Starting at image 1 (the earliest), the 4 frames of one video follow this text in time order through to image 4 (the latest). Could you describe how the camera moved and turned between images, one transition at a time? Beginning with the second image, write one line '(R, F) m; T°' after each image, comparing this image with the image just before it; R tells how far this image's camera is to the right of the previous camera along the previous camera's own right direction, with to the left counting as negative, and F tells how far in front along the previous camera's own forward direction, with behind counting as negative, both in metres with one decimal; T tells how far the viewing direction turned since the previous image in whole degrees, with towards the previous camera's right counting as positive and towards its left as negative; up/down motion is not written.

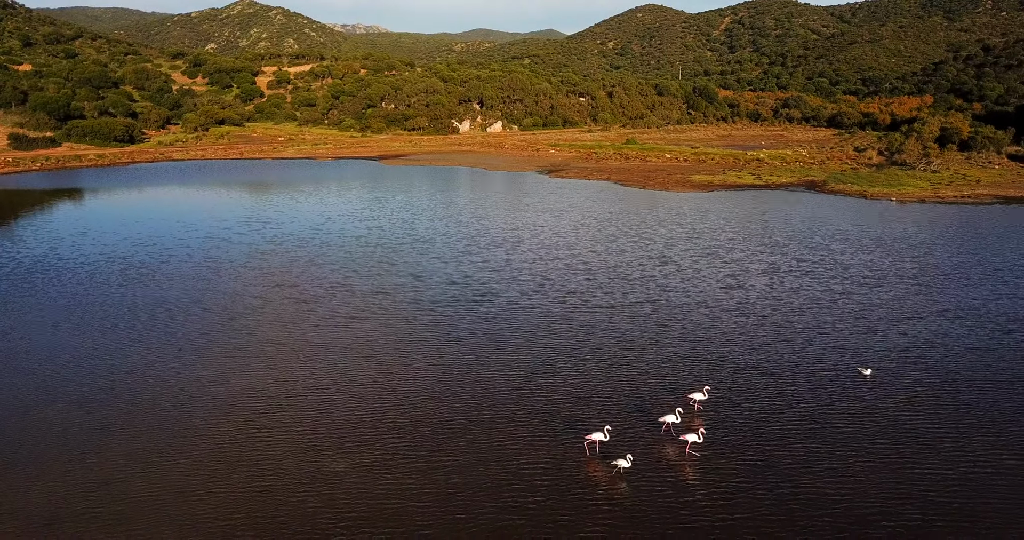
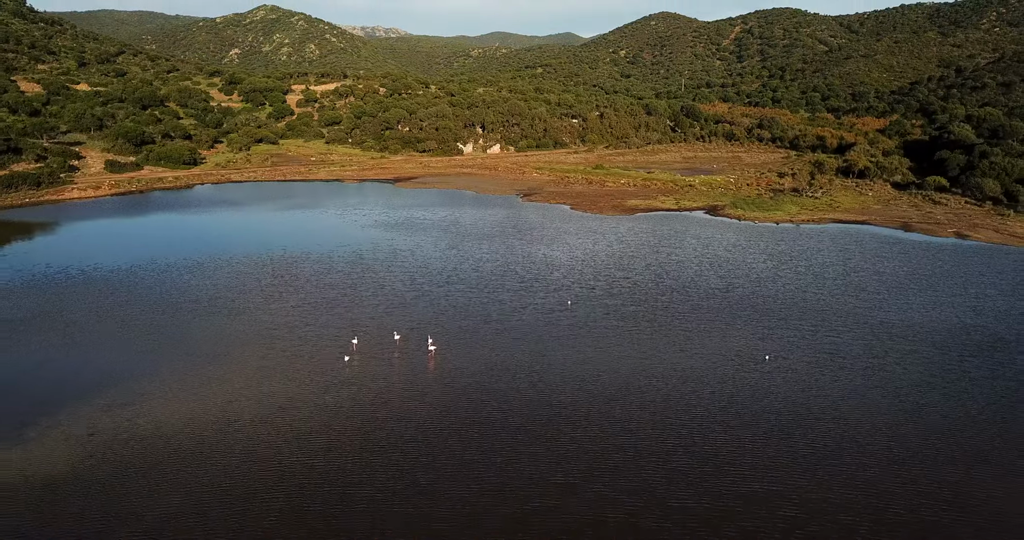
(+2.3, -12.1) m; -1°
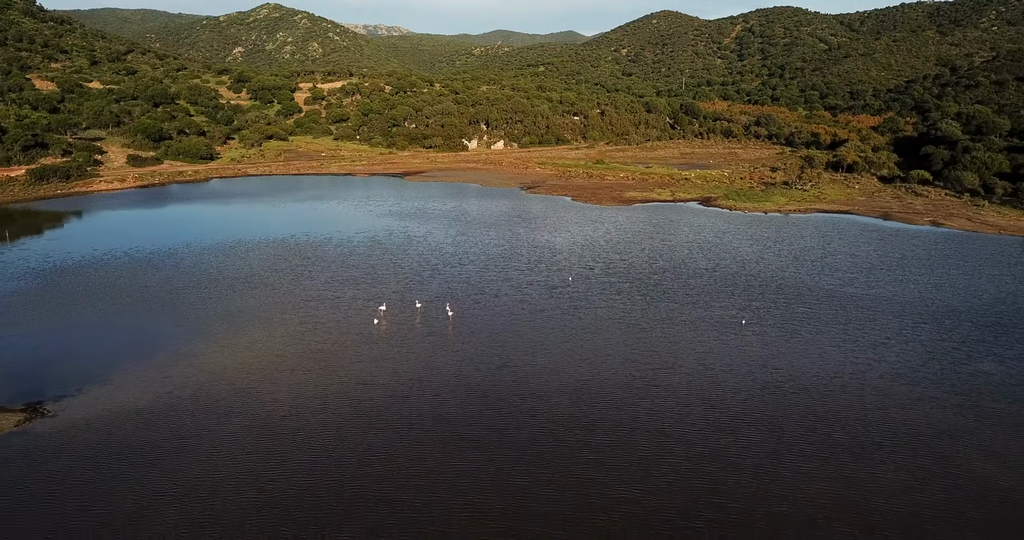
(-0.2, -2.8) m; 0°
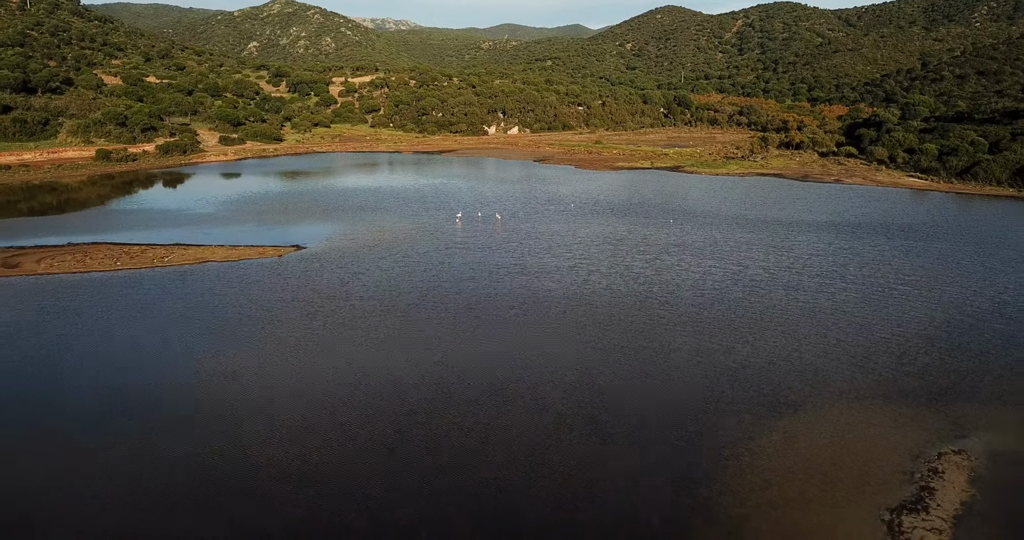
(-0.8, -15.4) m; -1°
